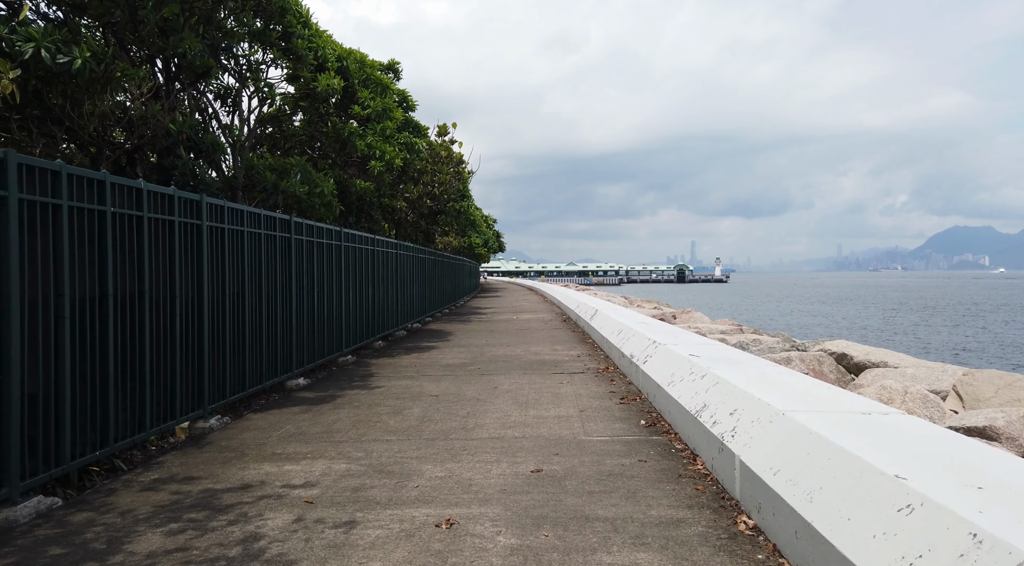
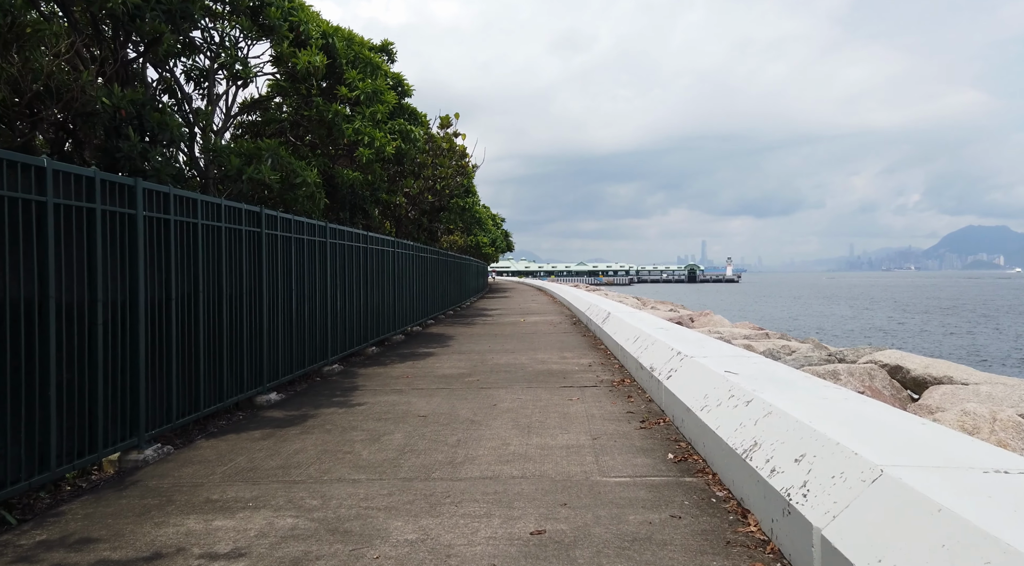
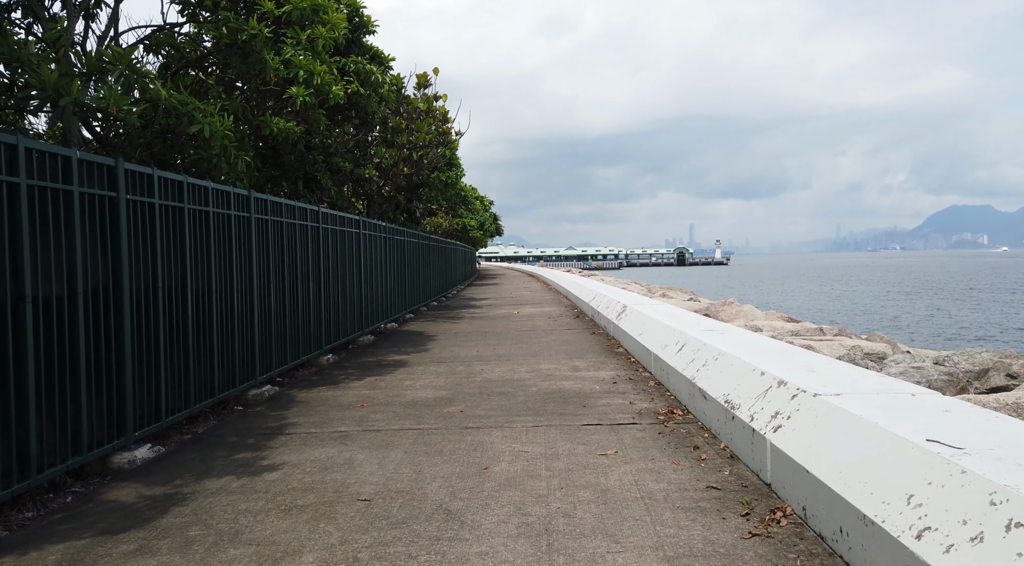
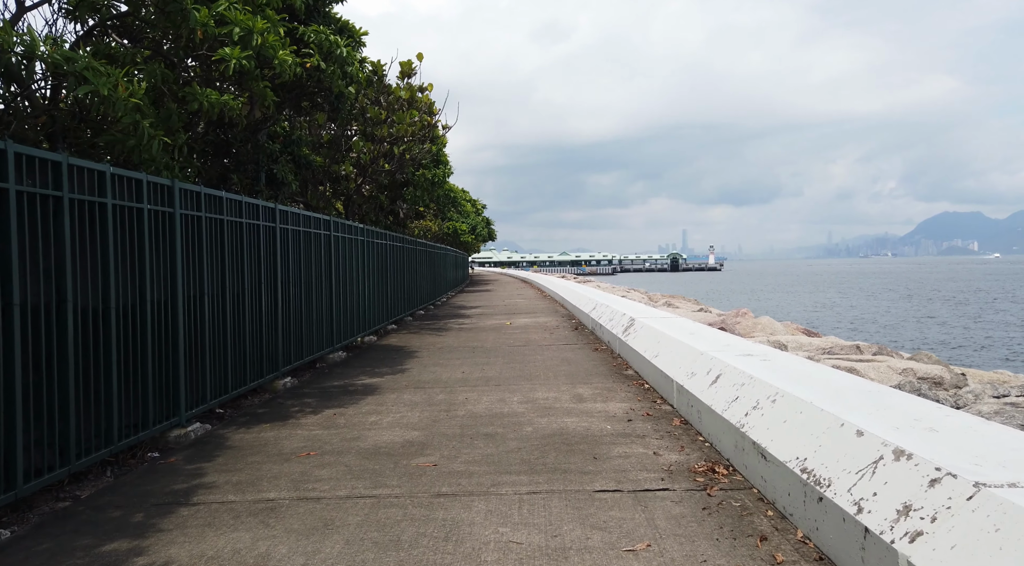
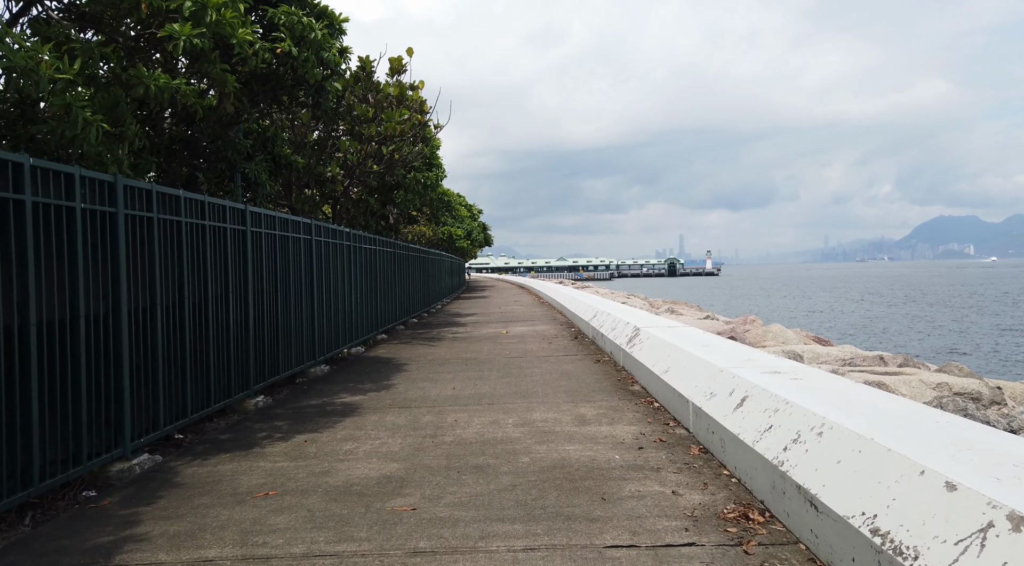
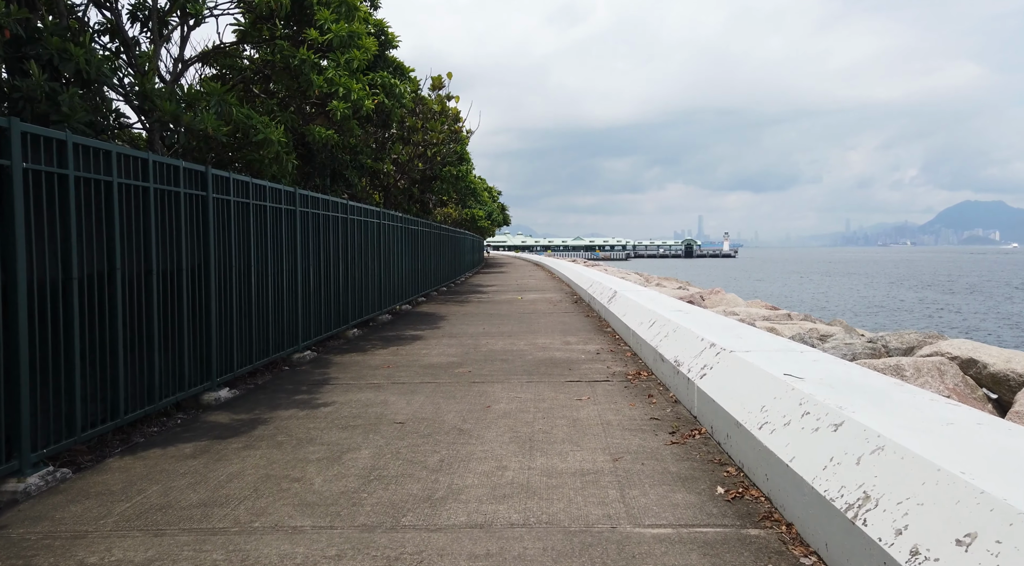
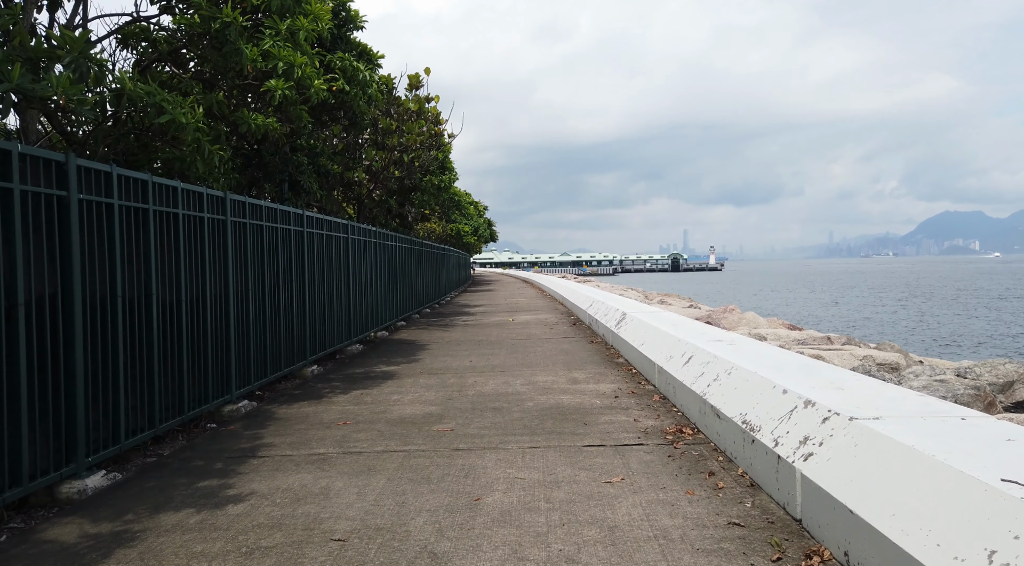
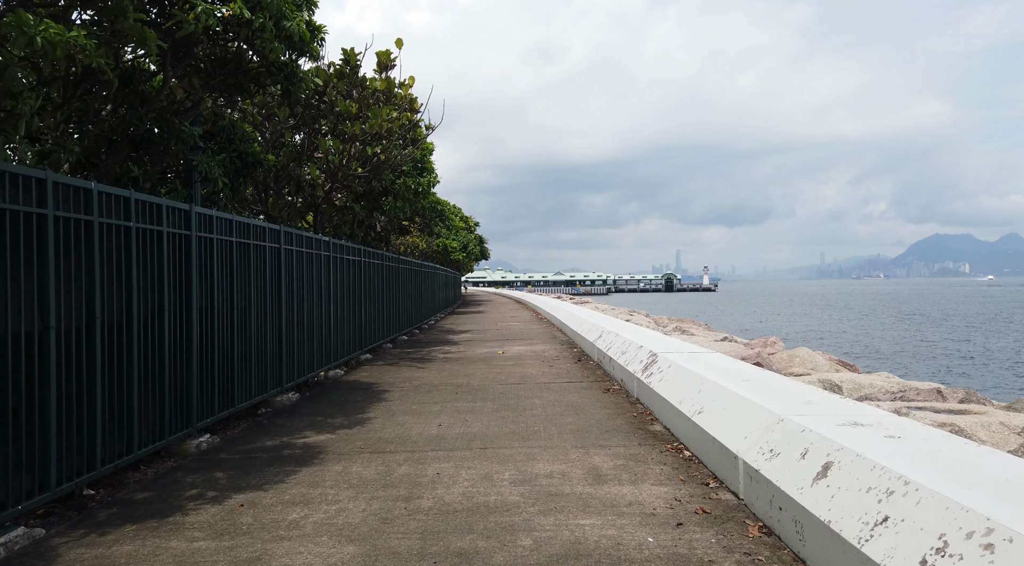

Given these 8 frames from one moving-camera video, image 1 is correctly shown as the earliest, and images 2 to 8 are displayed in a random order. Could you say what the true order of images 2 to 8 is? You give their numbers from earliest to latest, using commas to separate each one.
2, 6, 3, 7, 4, 5, 8
